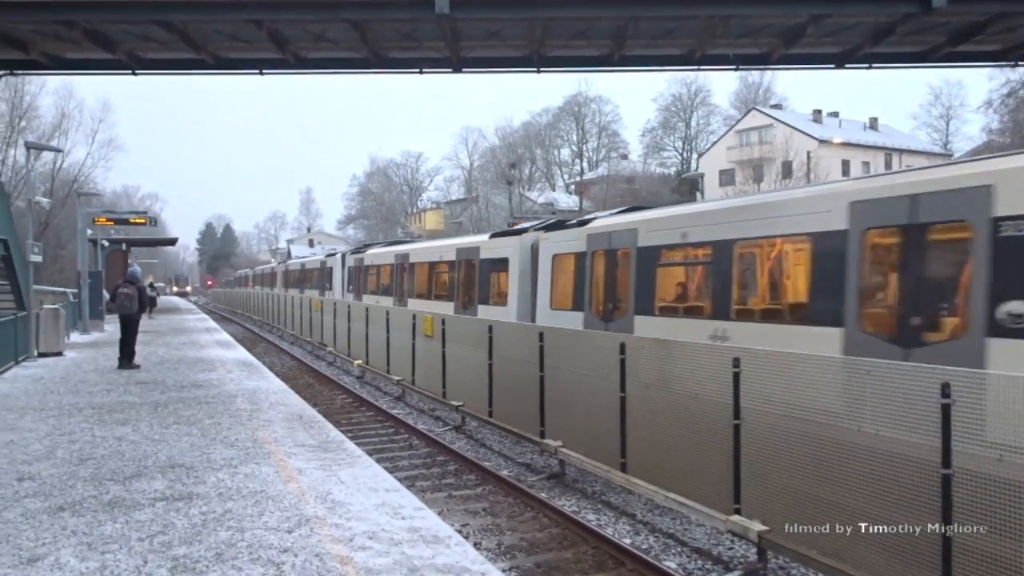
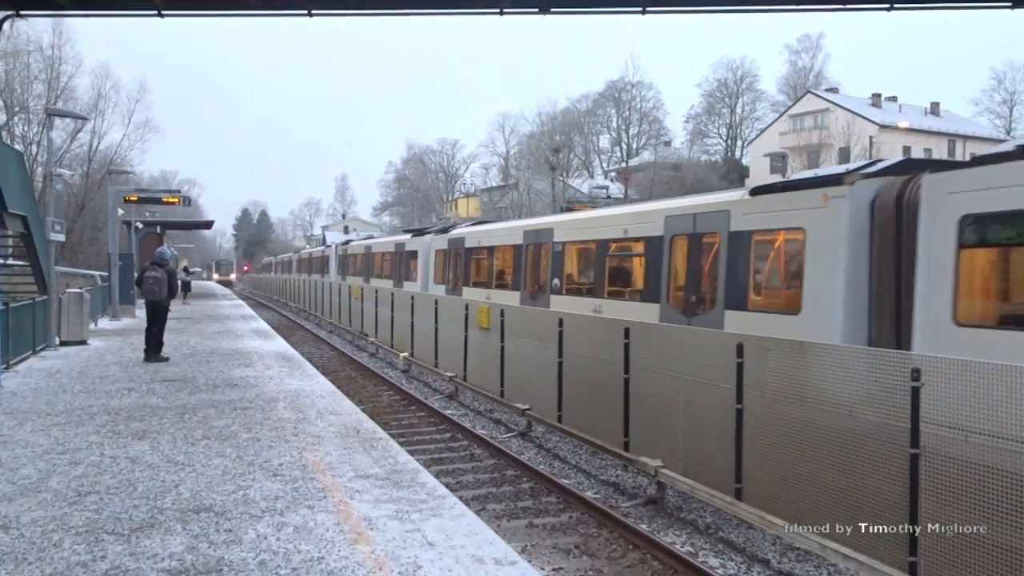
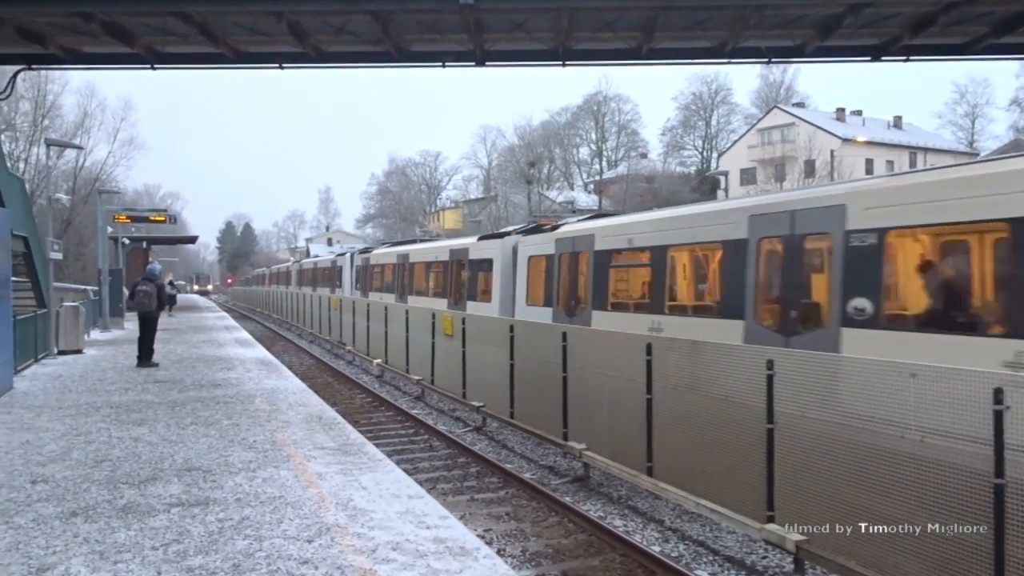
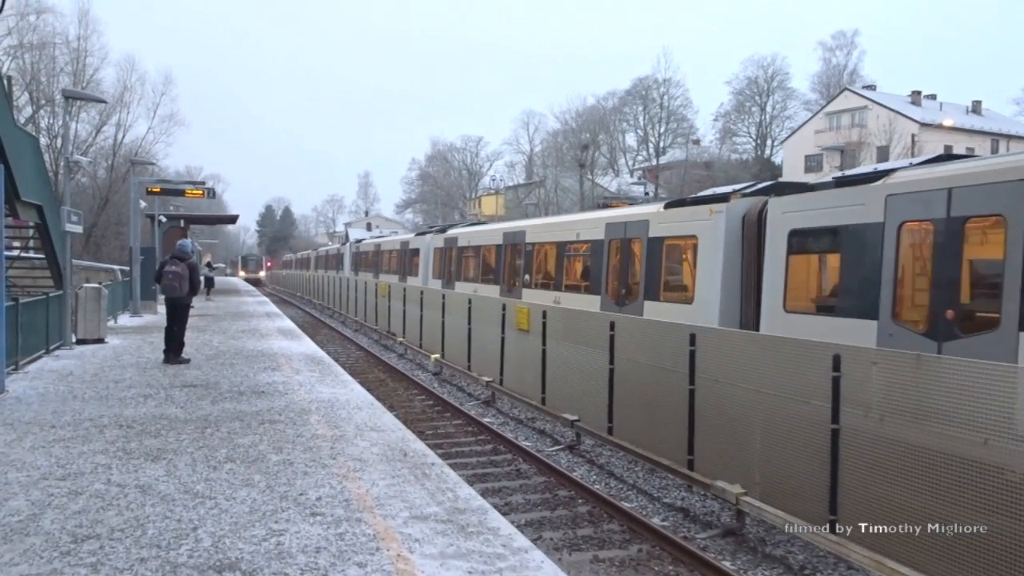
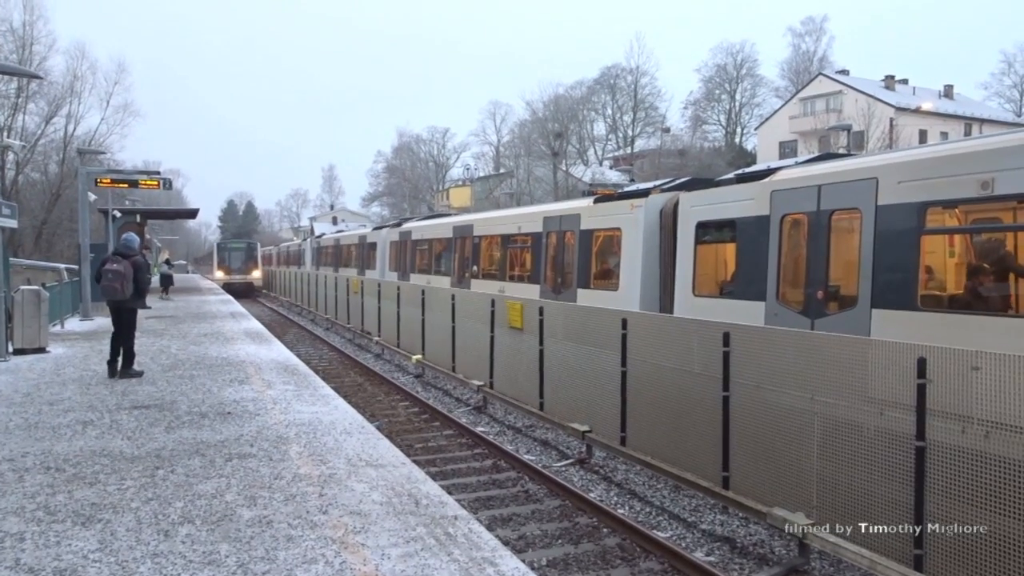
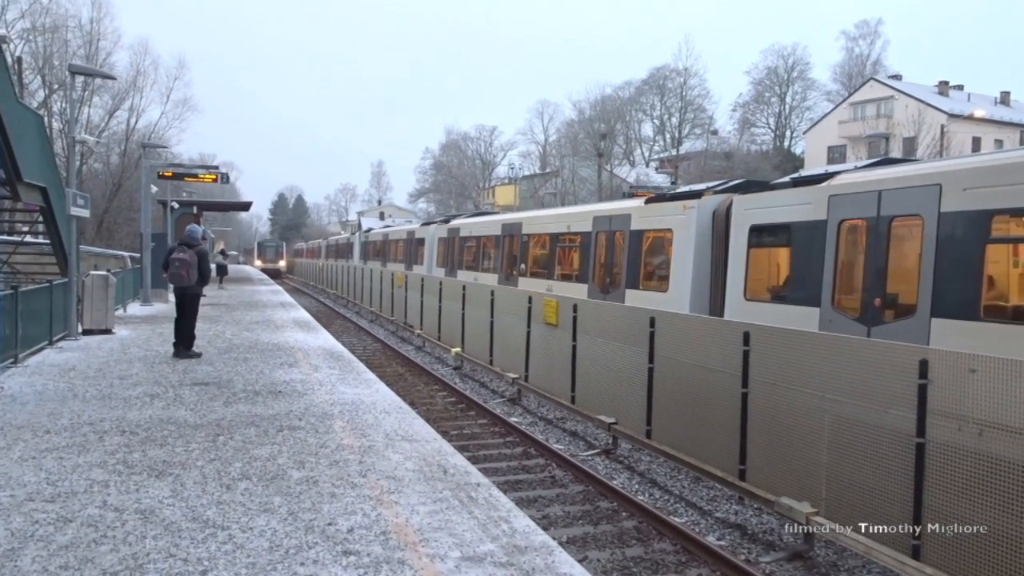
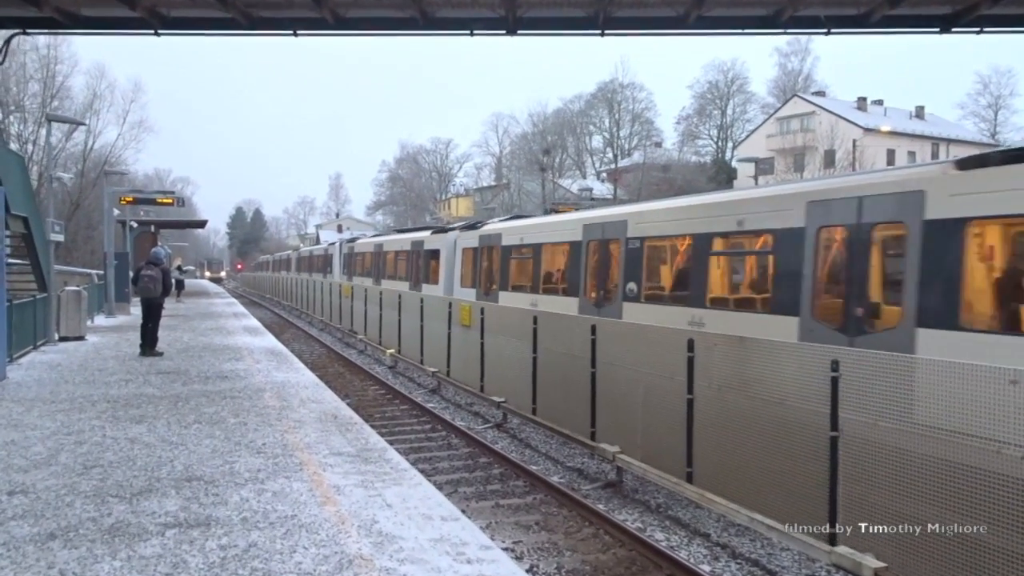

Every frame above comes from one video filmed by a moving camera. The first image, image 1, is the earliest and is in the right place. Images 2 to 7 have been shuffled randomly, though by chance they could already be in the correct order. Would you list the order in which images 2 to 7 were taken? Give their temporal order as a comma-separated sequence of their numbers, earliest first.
3, 7, 2, 4, 6, 5
